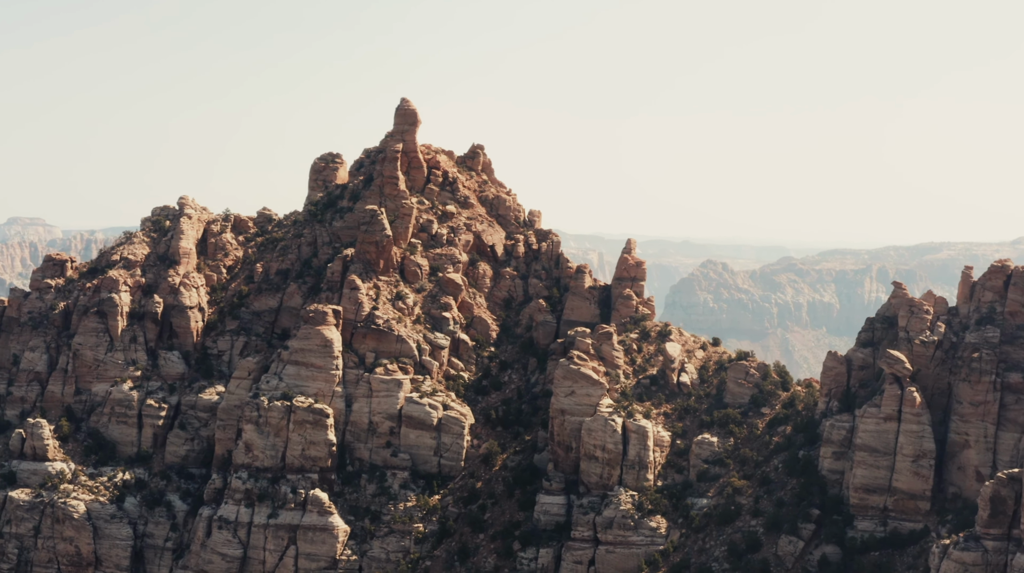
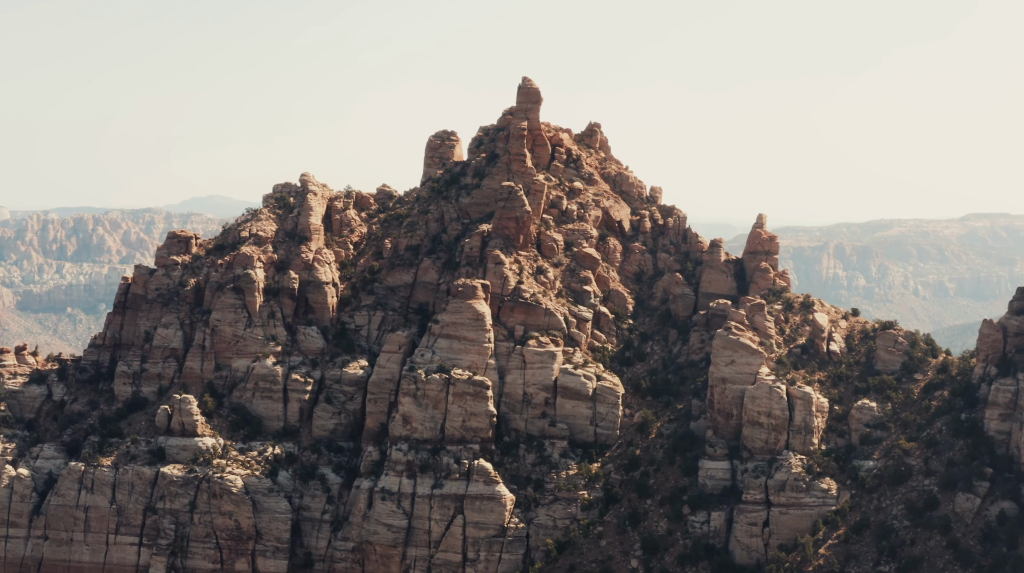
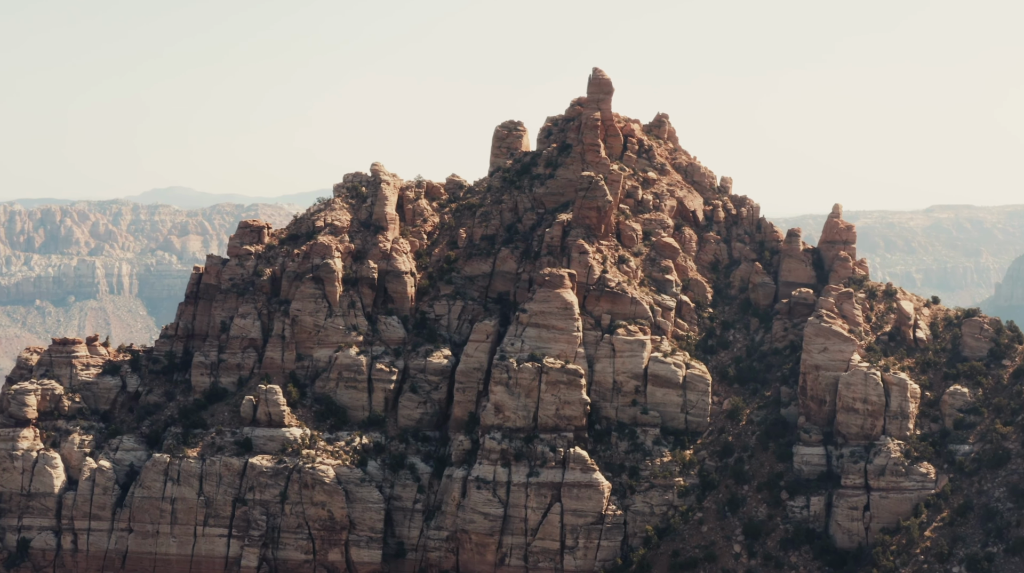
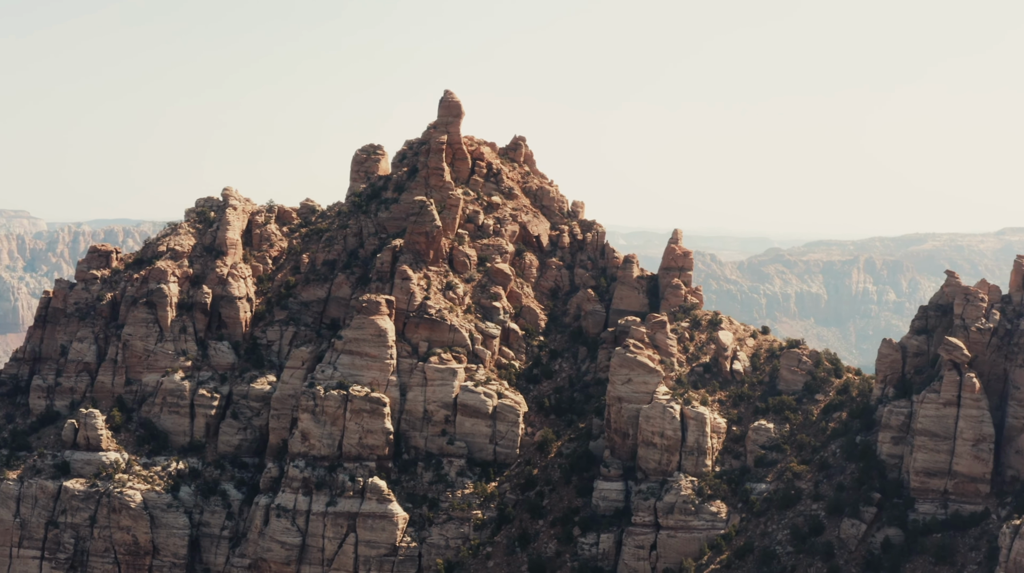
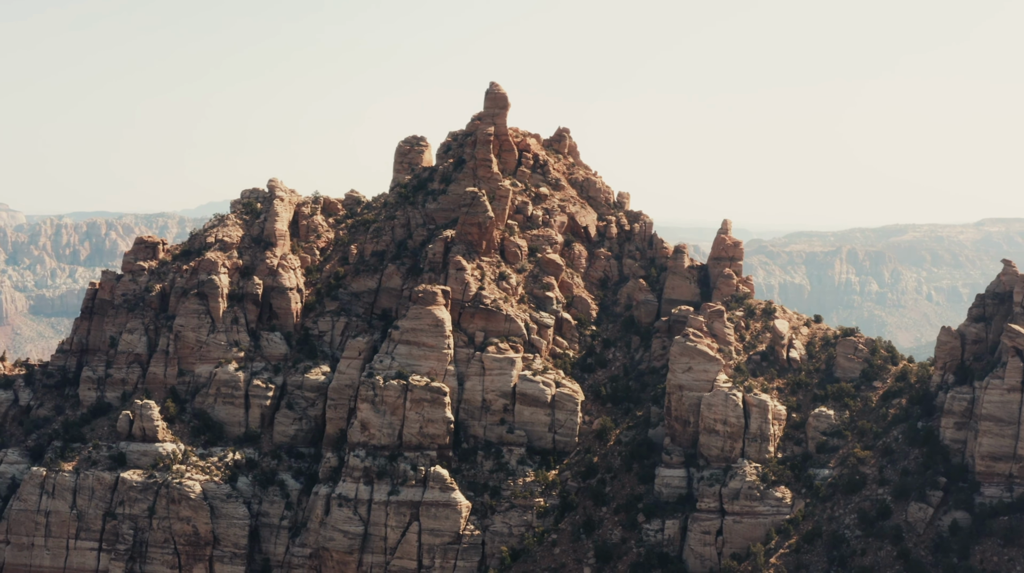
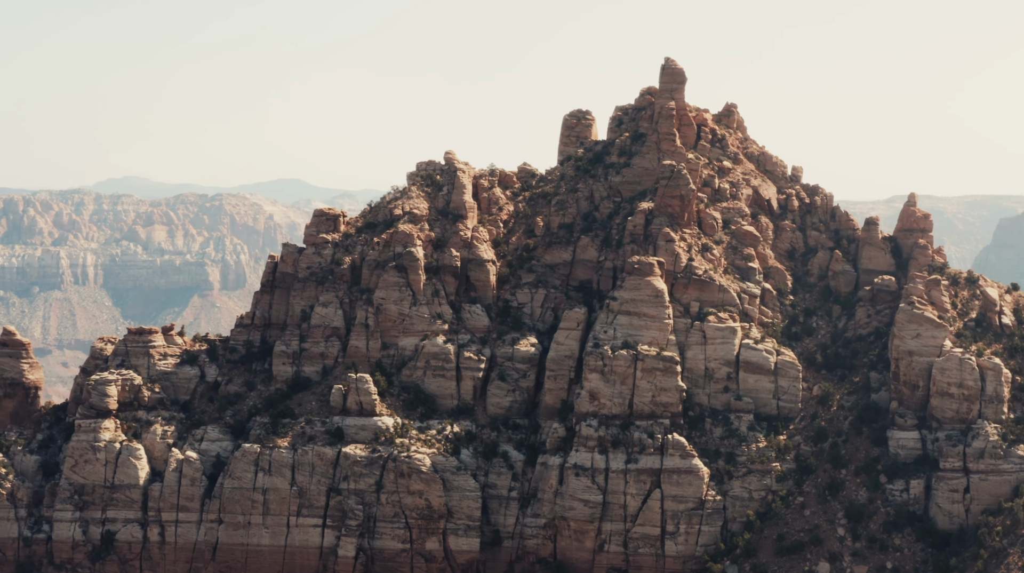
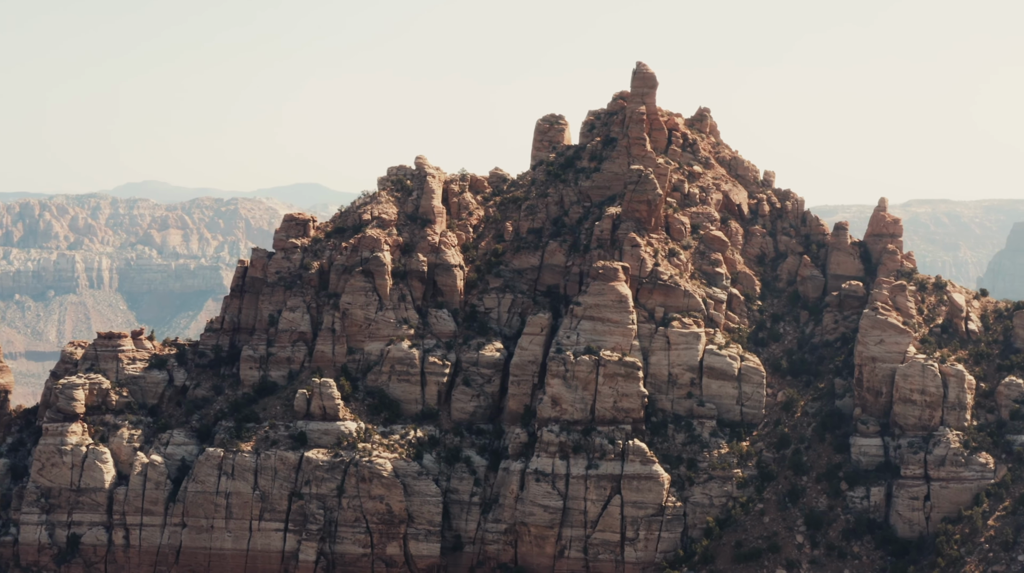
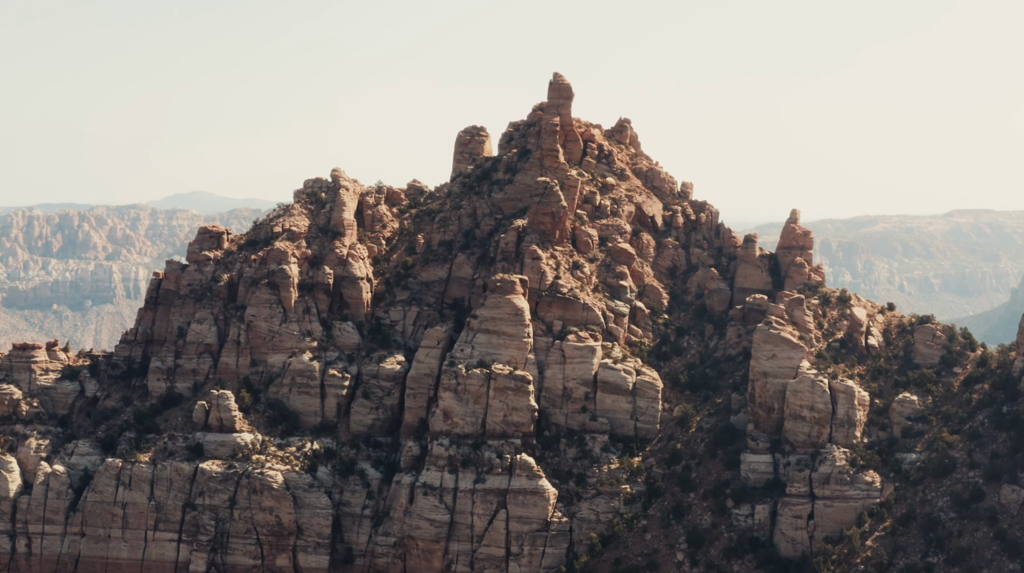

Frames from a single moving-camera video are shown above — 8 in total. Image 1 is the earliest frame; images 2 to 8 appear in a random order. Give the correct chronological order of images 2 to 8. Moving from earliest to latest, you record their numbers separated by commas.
4, 5, 2, 8, 3, 7, 6
